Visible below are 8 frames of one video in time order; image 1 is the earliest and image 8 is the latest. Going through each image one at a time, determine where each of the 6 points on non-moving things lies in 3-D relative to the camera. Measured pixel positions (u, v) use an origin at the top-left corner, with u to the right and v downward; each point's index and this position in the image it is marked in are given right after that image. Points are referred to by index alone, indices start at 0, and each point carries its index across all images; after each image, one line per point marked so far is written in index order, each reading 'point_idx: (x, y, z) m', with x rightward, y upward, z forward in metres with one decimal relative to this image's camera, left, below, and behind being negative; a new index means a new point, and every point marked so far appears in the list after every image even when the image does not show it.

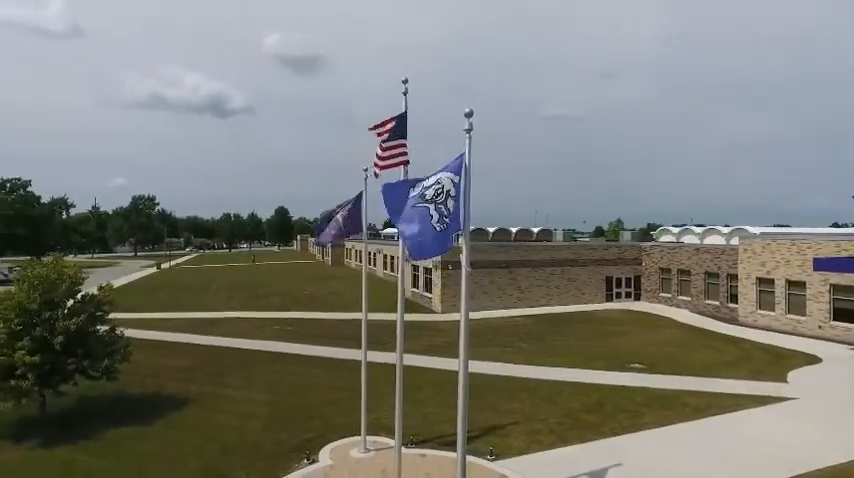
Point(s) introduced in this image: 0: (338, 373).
0: (-3.4, -5.0, +19.9) m
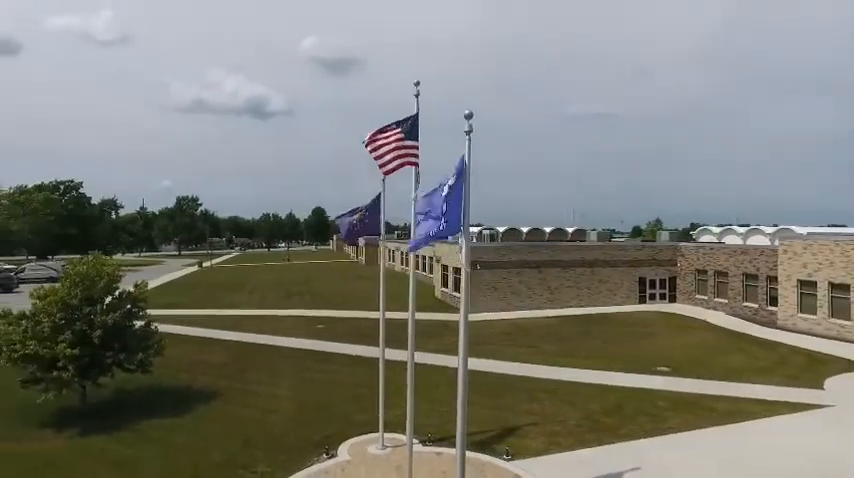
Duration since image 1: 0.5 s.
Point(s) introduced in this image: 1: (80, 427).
0: (-2.5, -5.0, +20.2) m
1: (-10.0, -5.4, +15.1) m
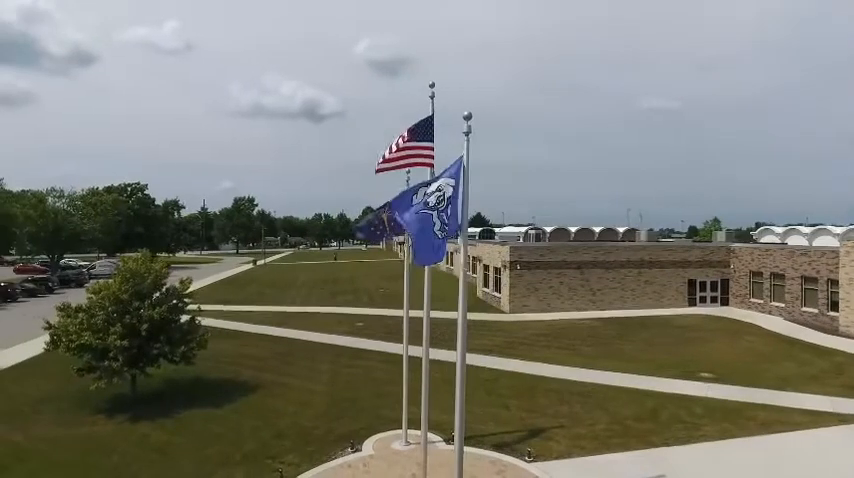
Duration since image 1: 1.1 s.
0: (-1.2, -4.9, +20.6) m
1: (-9.2, -5.4, +16.2) m
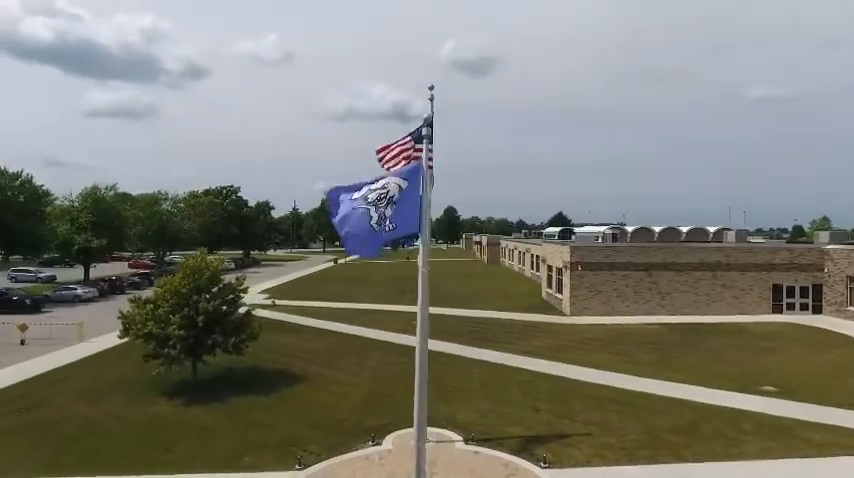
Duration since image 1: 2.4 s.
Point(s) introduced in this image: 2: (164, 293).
0: (+0.4, -4.9, +20.8) m
1: (-8.1, -5.3, +17.7) m
2: (-9.0, -1.9, +18.1) m
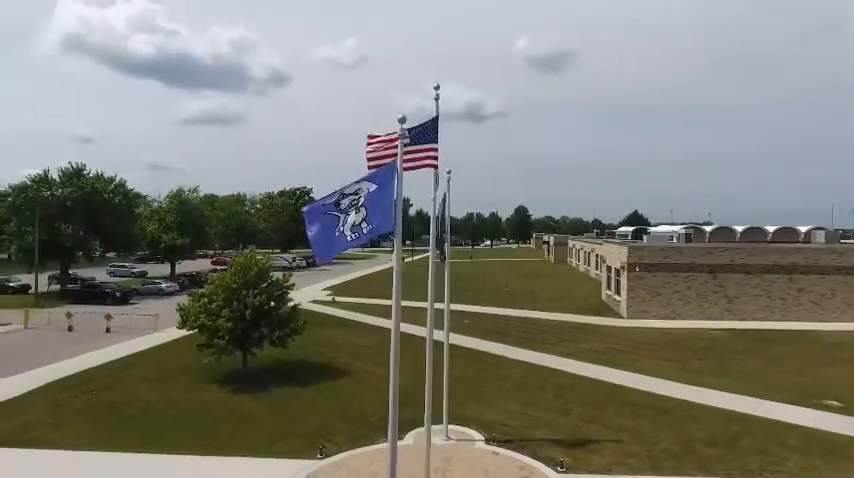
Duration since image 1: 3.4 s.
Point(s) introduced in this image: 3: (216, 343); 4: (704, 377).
0: (+2.0, -4.9, +20.7) m
1: (-6.9, -5.3, +18.9) m
2: (-7.8, -1.8, +19.4) m
3: (-7.6, -3.7, +19.0) m
4: (+9.7, -4.8, +18.5) m
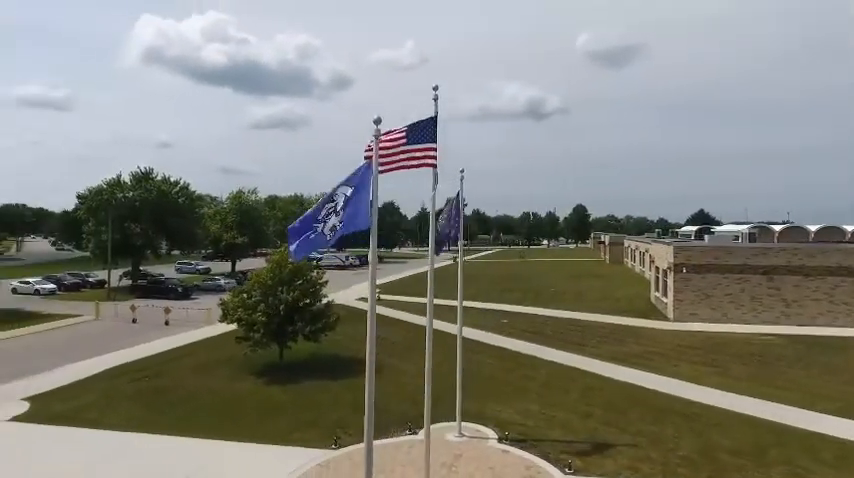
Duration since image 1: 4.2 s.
0: (+3.1, -4.8, +20.6) m
1: (-5.9, -5.2, +19.8) m
2: (-6.7, -1.8, +20.4) m
3: (-6.6, -3.7, +20.0) m
4: (+10.5, -4.8, +17.5) m
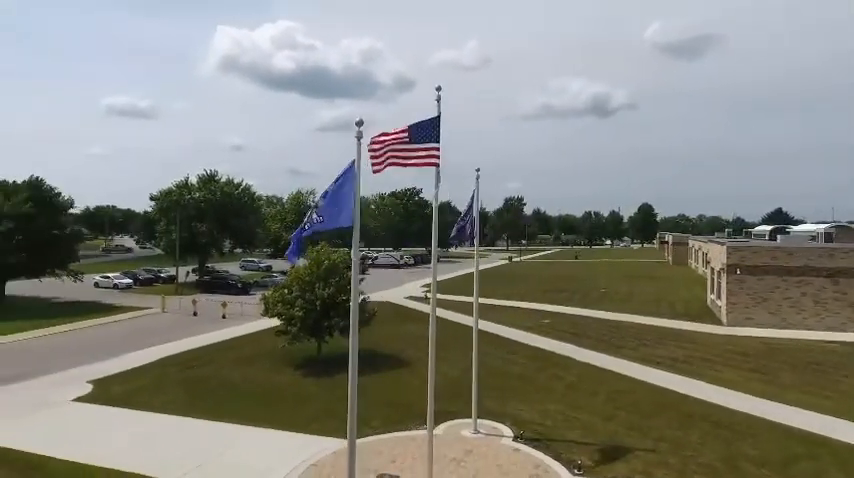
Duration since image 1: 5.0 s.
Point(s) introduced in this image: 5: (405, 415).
0: (+4.3, -4.8, +20.4) m
1: (-4.8, -5.1, +20.7) m
2: (-5.5, -1.7, +21.3) m
3: (-5.4, -3.6, +20.9) m
4: (+11.3, -4.8, +16.4) m
5: (-0.6, -5.2, +15.7) m
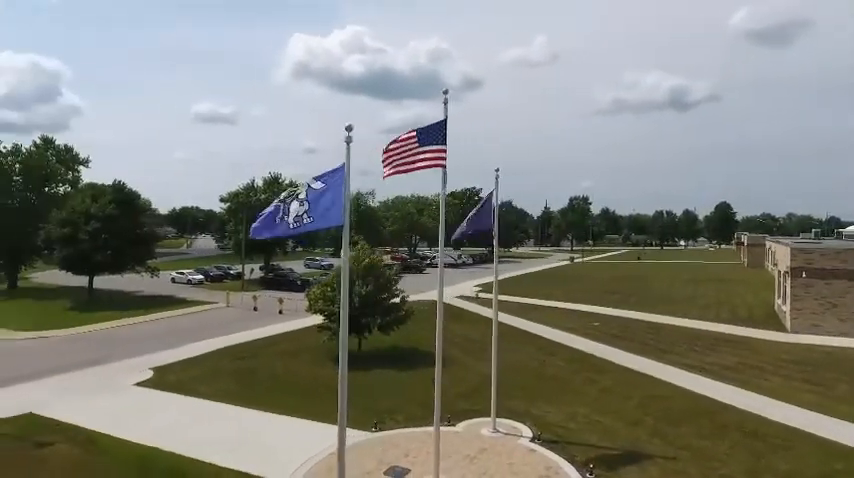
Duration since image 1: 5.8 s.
0: (+5.6, -4.8, +20.0) m
1: (-3.3, -5.1, +21.5) m
2: (-3.9, -1.7, +22.2) m
3: (-3.9, -3.6, +21.8) m
4: (+12.1, -4.8, +15.2) m
5: (+0.2, -5.2, +16.0) m
